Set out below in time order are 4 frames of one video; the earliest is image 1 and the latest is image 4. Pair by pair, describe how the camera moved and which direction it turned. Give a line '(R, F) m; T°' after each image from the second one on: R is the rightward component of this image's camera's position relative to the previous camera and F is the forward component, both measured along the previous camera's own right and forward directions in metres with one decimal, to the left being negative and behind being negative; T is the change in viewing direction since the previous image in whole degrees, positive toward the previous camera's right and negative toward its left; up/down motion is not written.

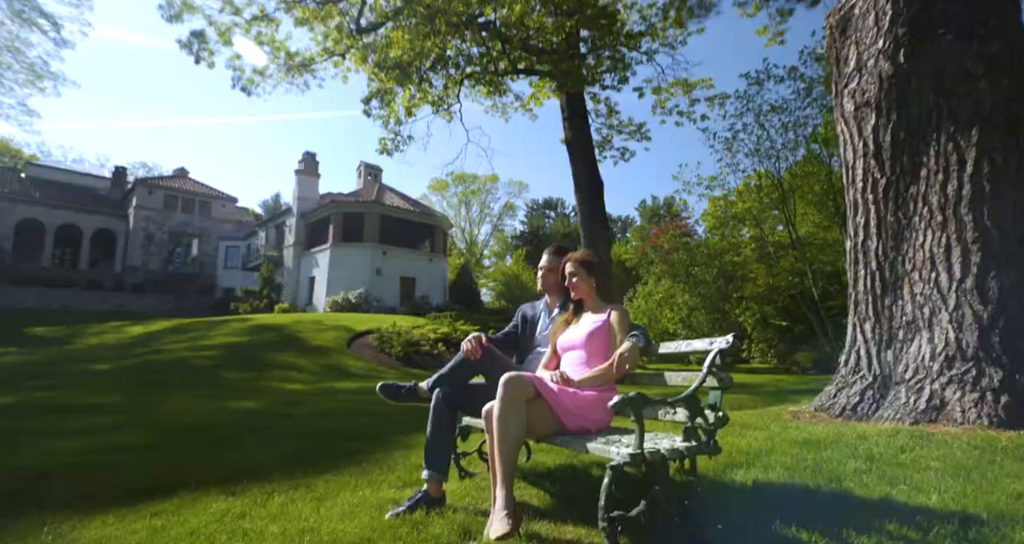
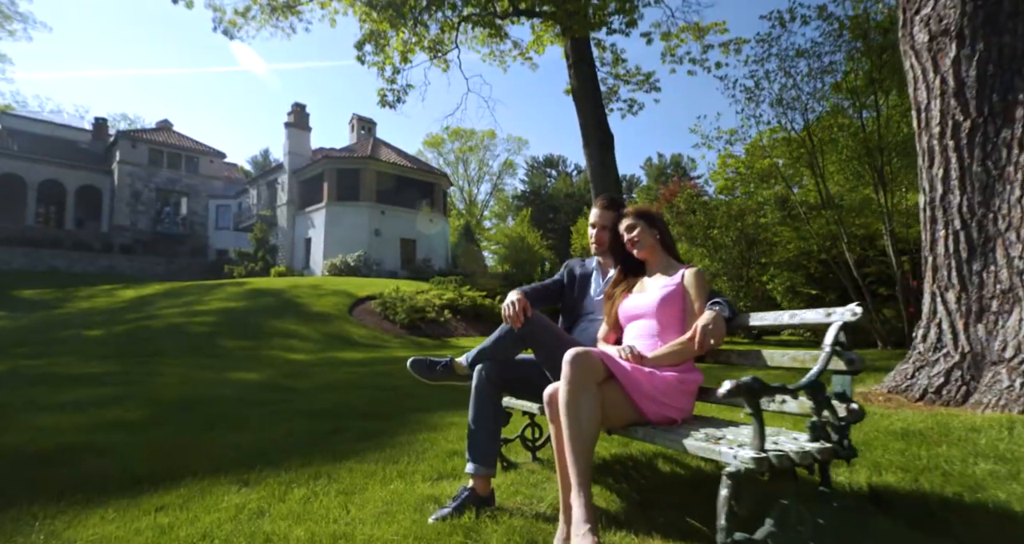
(-0.2, +0.3) m; +1°
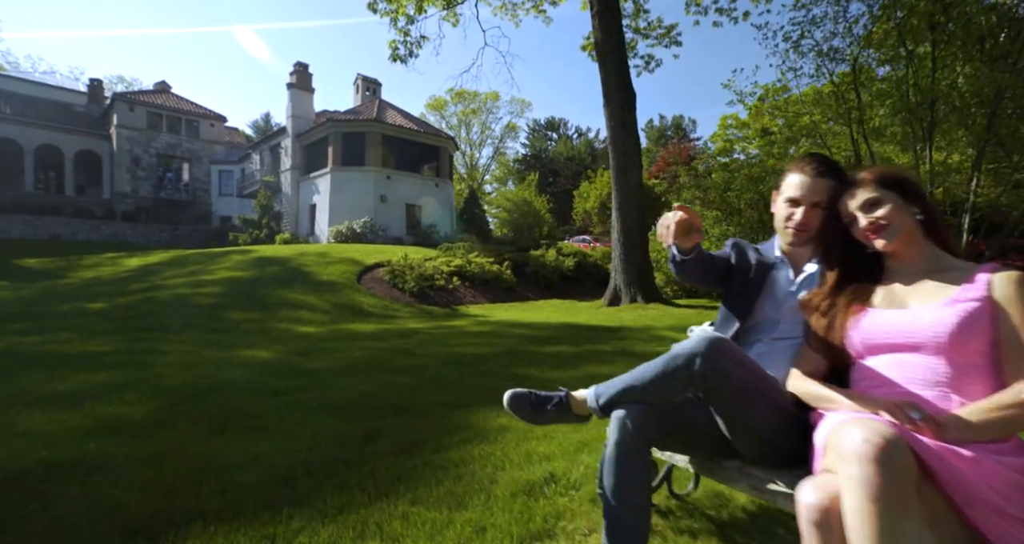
(-0.3, +0.6) m; 0°
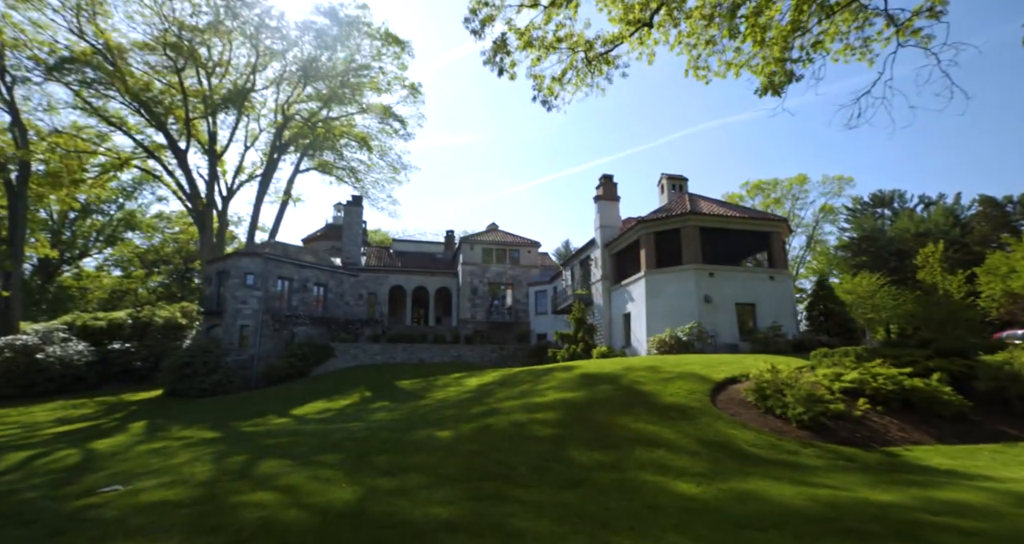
(-2.3, +3.2) m; -30°
